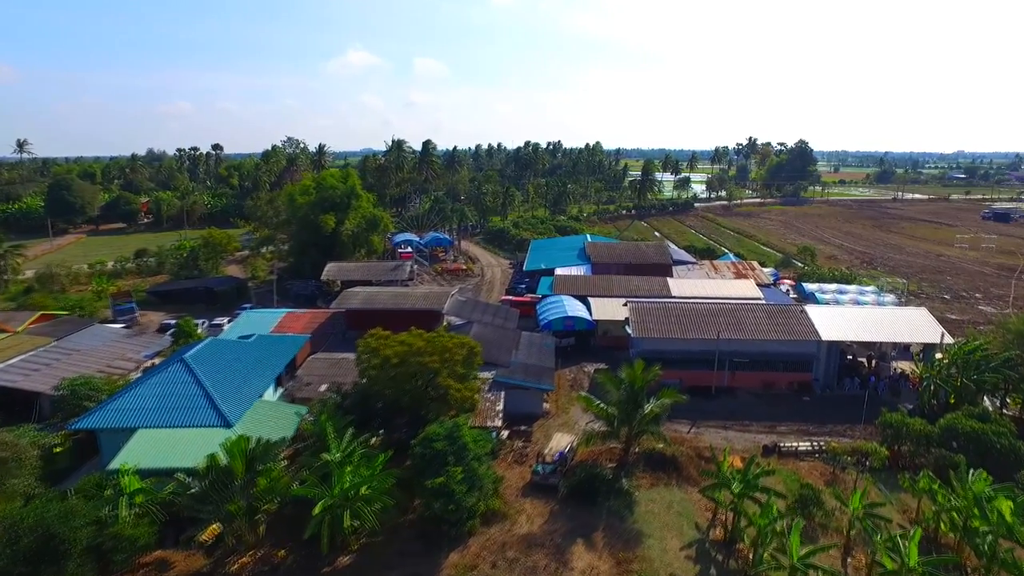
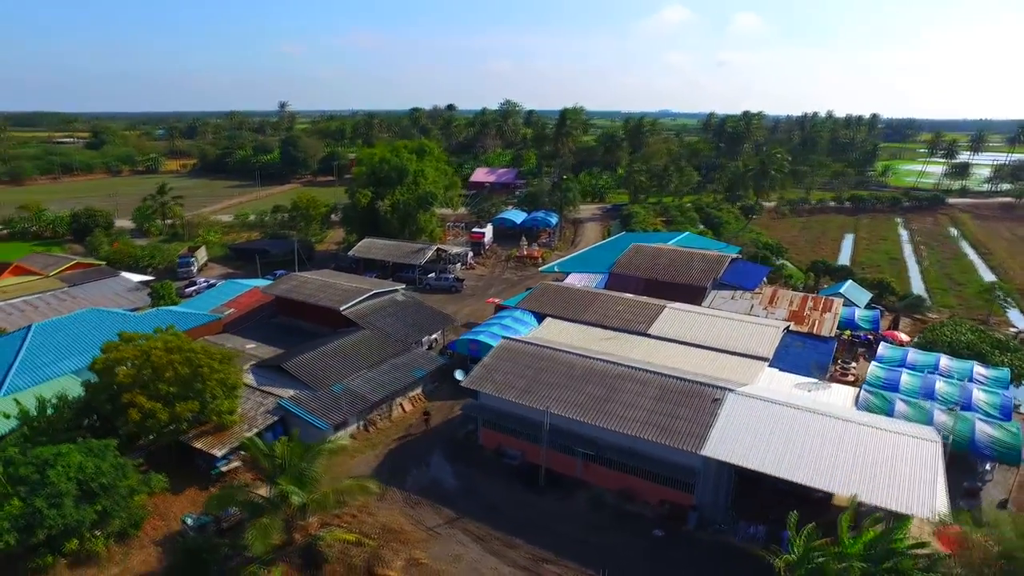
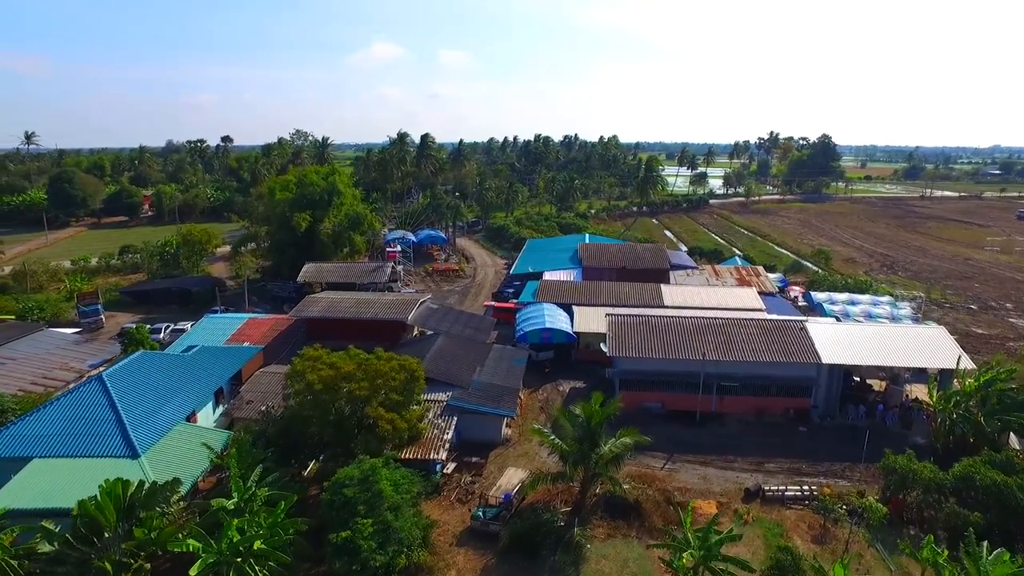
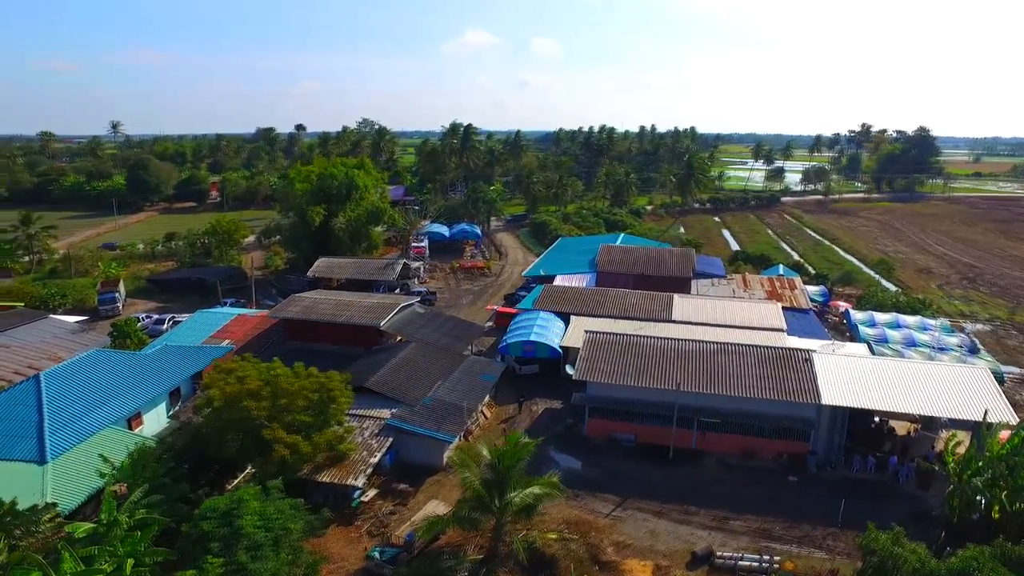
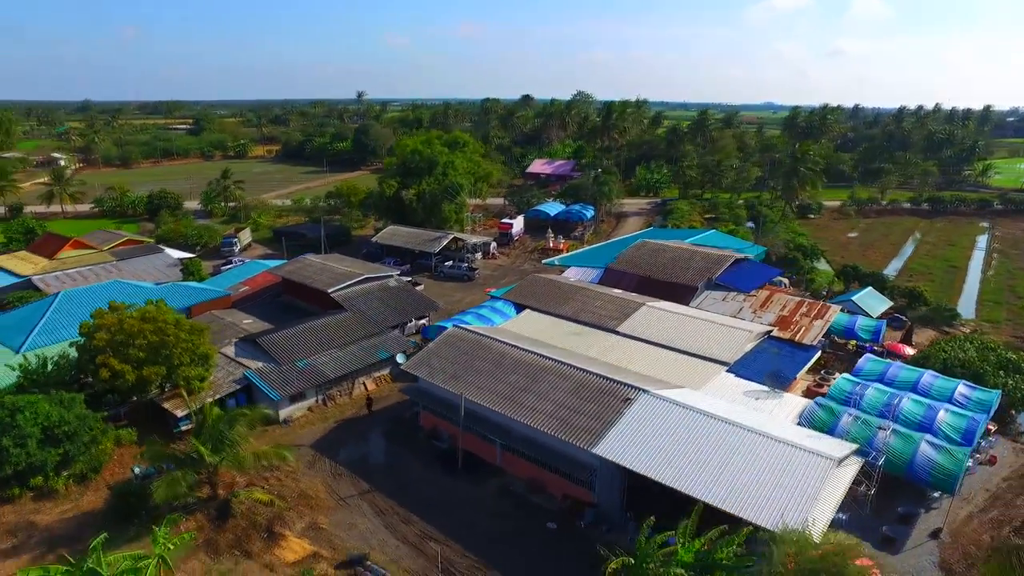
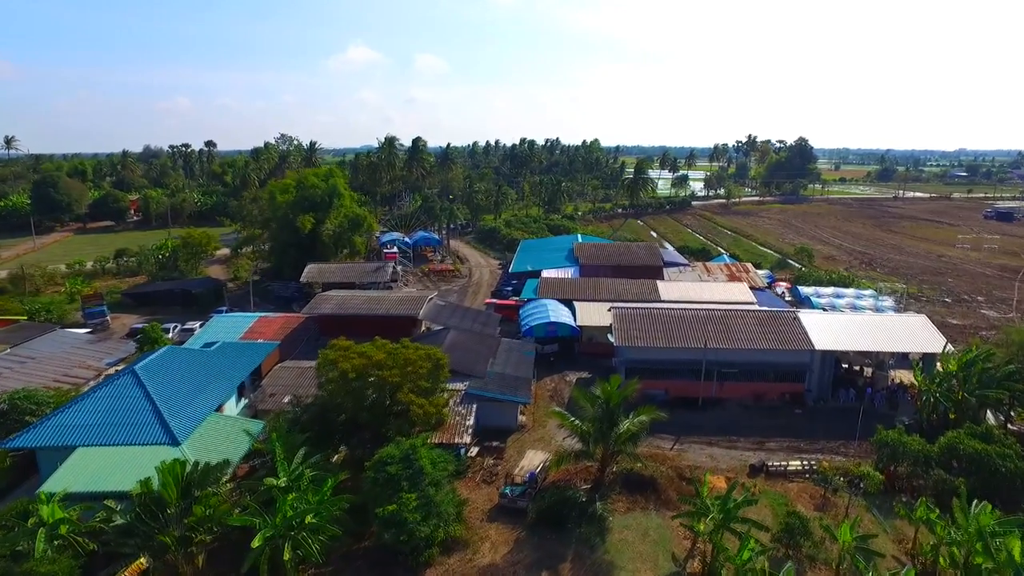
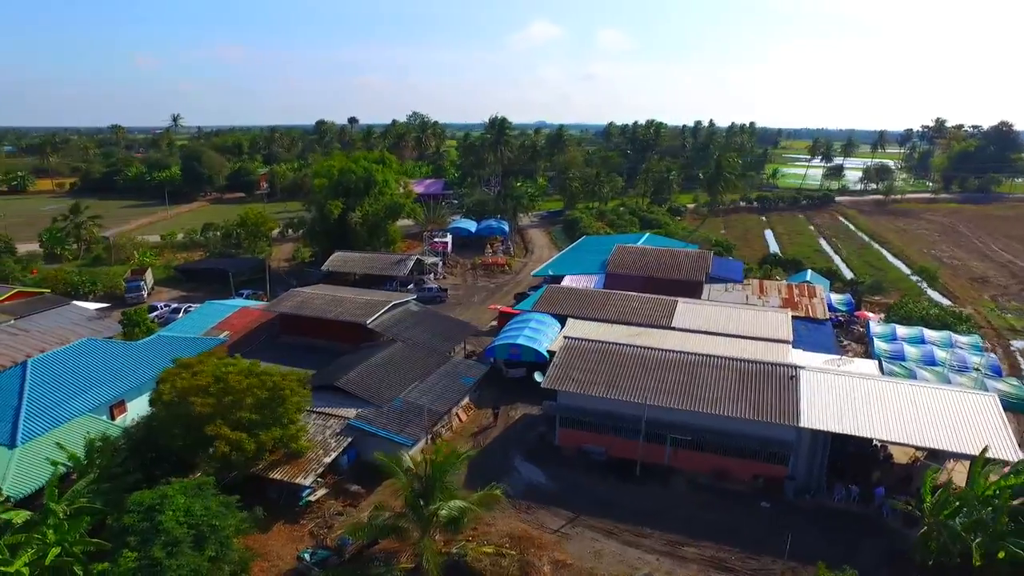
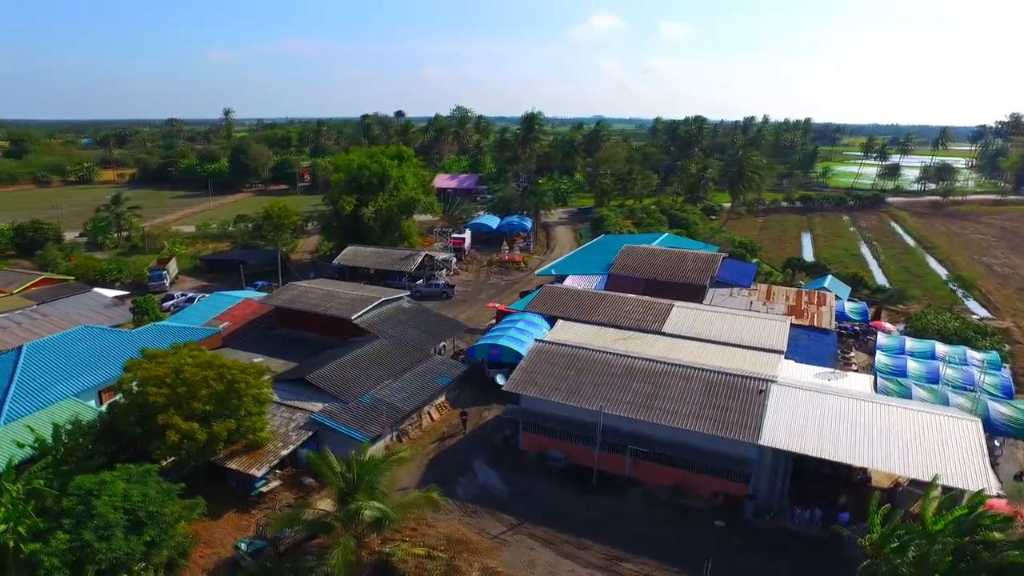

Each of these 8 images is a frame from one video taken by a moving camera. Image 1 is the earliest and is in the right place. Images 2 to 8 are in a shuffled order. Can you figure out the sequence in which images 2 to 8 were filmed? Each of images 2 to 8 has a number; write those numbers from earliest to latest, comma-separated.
6, 3, 4, 7, 8, 2, 5
